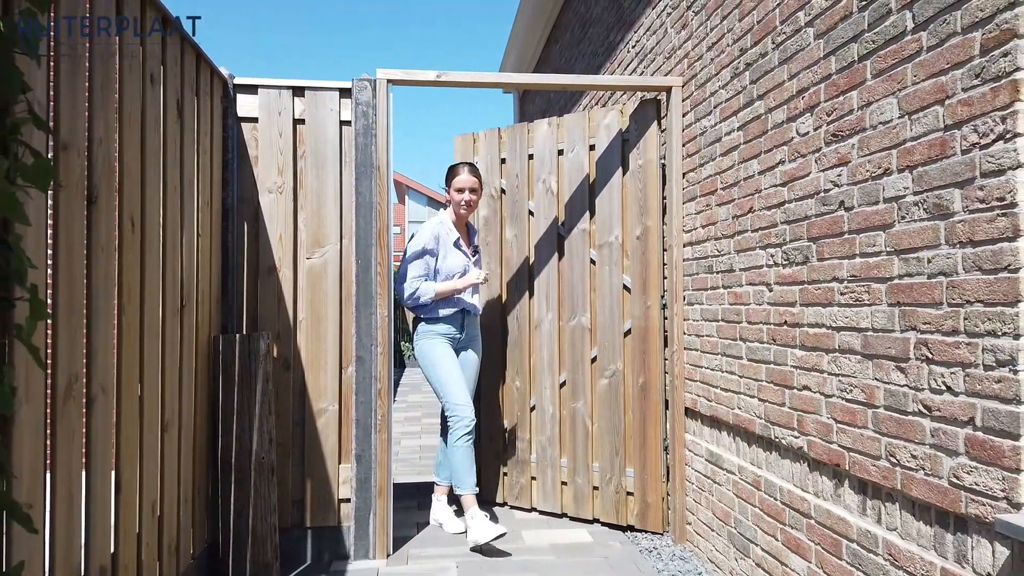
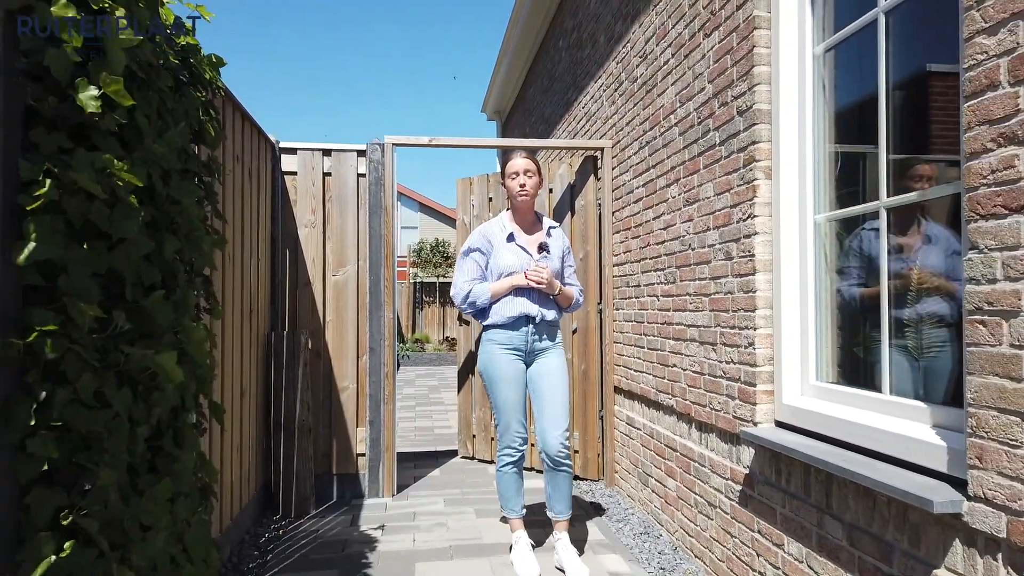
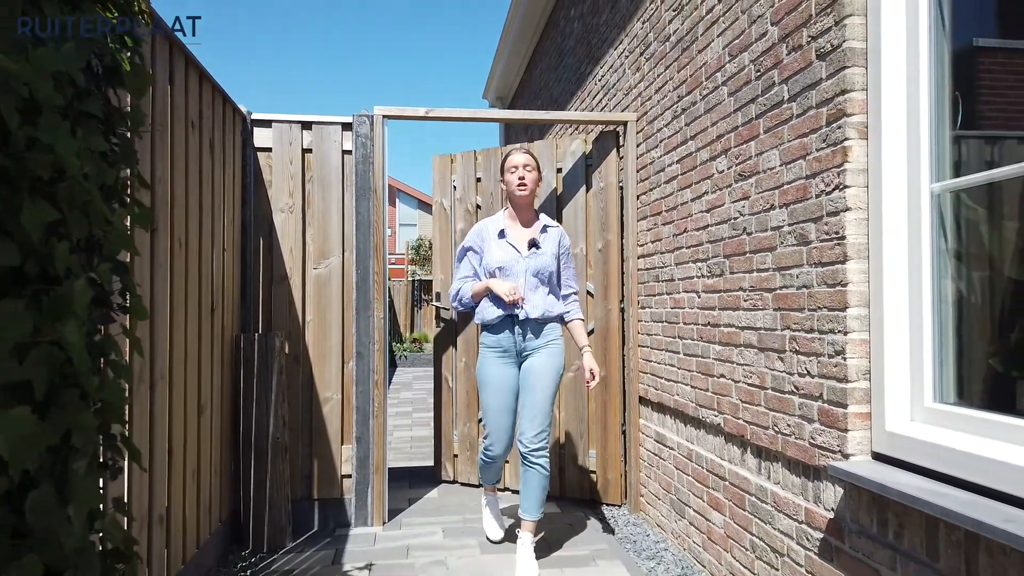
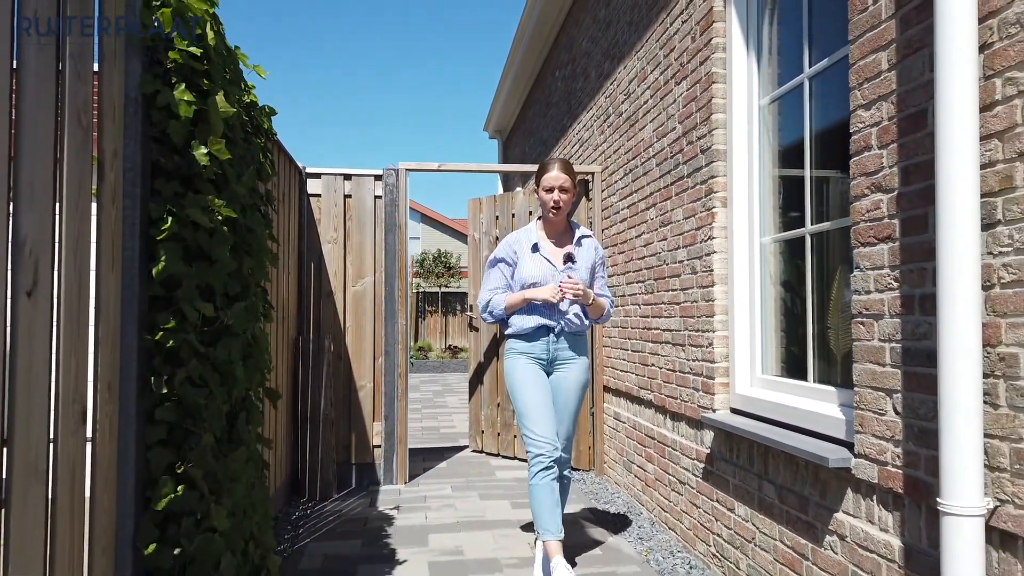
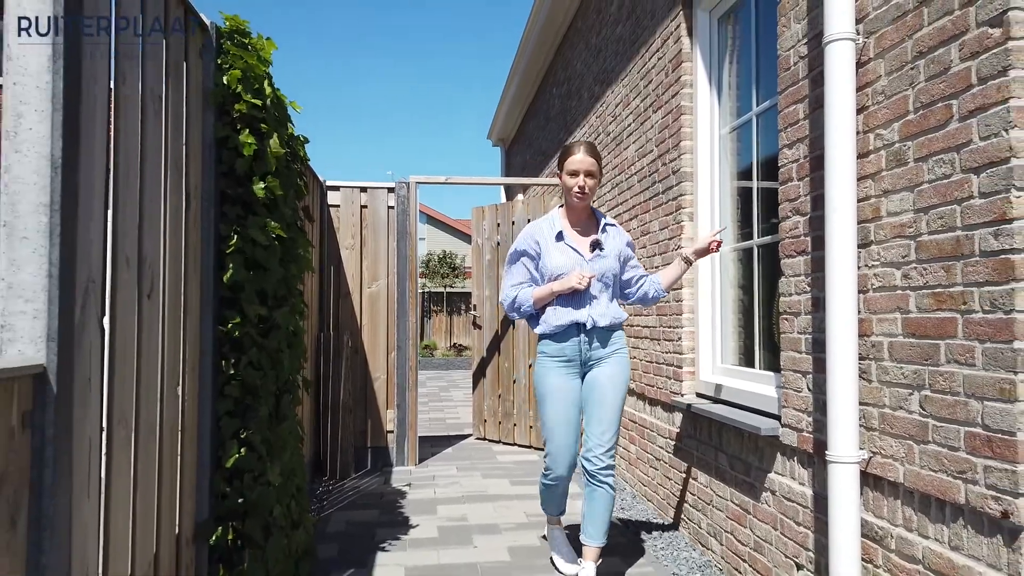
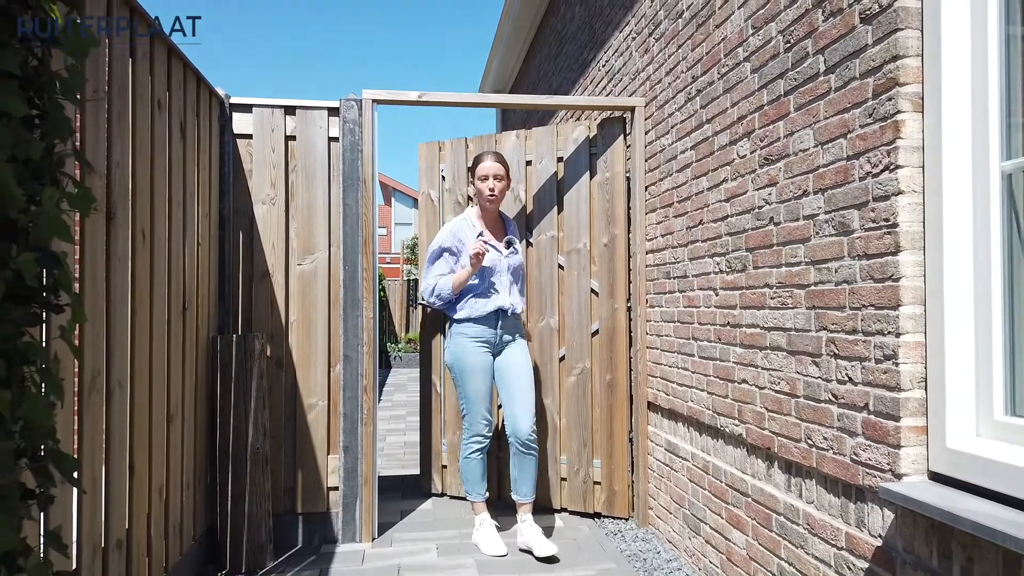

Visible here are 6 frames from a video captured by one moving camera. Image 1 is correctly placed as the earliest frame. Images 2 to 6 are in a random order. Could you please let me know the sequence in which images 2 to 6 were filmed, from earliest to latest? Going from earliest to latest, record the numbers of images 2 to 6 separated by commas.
6, 3, 2, 4, 5
